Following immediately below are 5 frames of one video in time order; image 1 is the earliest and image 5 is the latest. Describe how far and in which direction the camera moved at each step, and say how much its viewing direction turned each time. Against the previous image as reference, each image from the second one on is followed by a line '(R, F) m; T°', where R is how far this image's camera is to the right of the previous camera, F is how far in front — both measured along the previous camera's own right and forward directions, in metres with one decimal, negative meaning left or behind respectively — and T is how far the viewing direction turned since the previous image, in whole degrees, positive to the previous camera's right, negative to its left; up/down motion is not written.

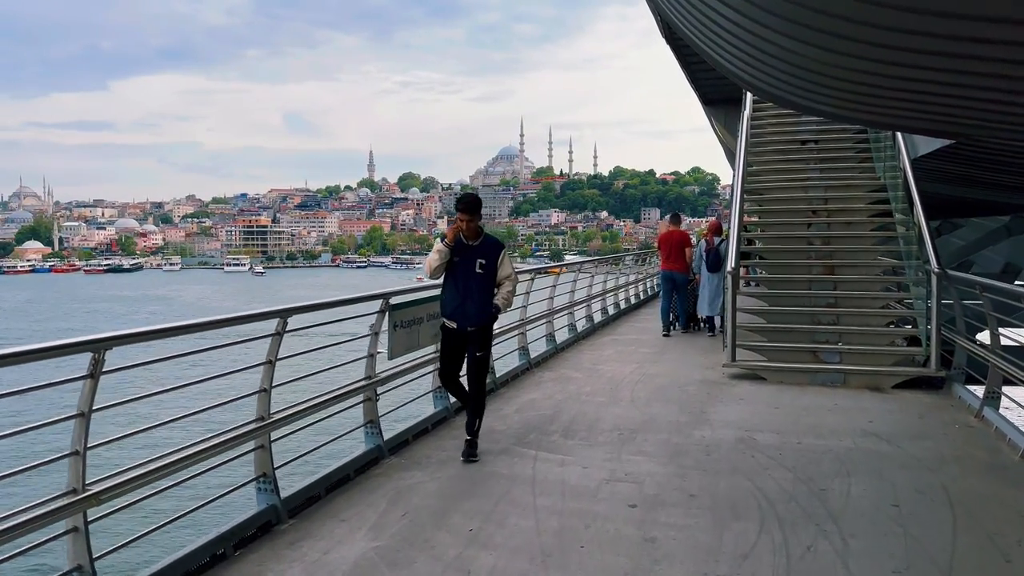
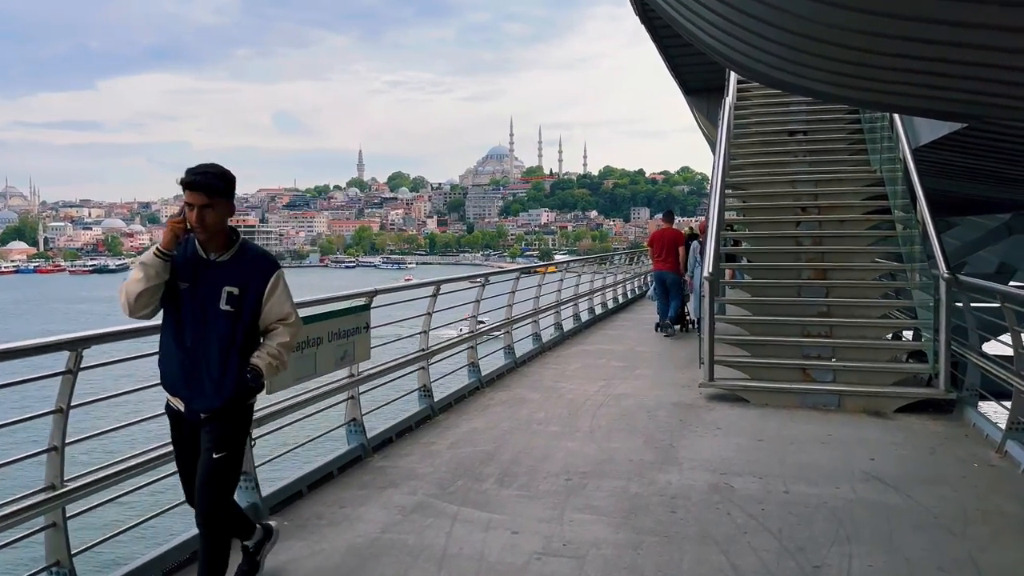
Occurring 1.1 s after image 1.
(+0.4, +1.0) m; +1°
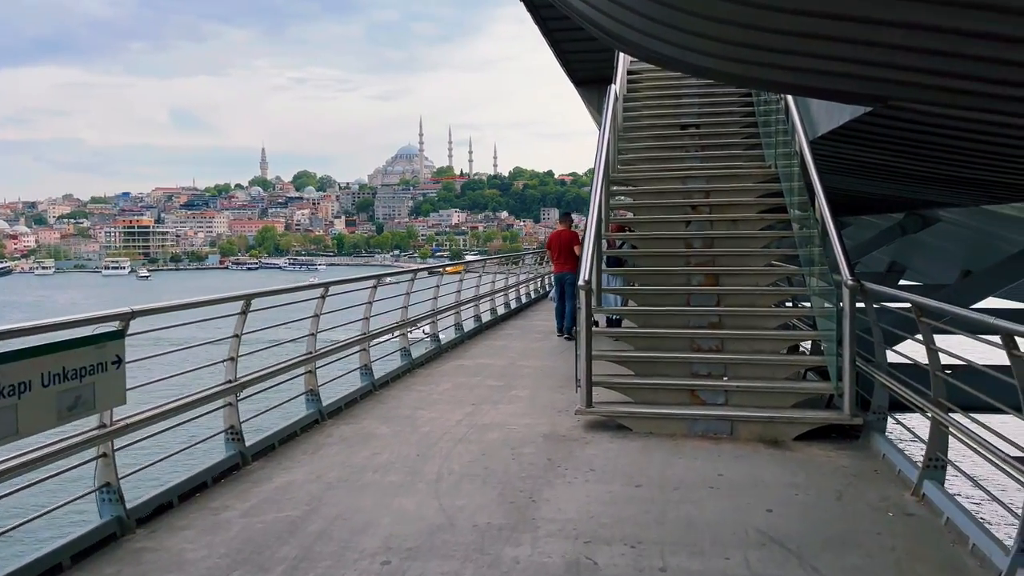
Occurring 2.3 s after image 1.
(+0.5, +1.0) m; +7°
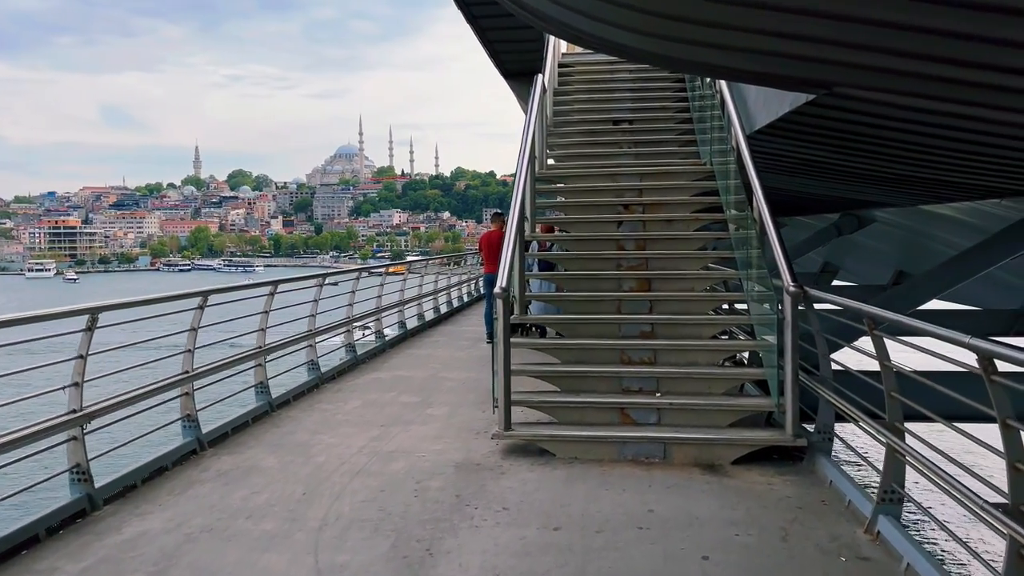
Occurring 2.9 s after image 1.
(+0.2, +0.6) m; +4°
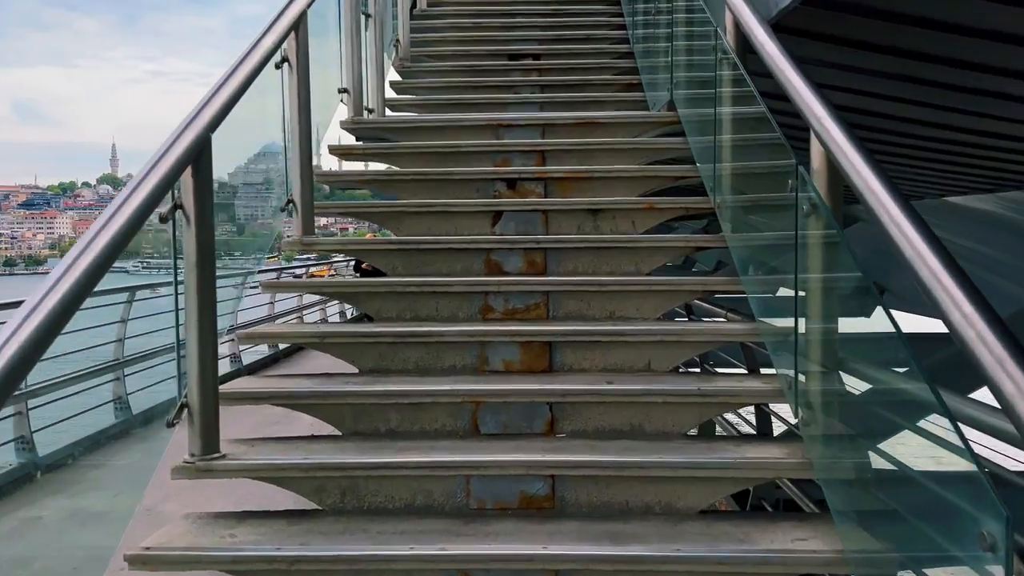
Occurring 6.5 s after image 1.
(+0.7, +3.6) m; +5°
